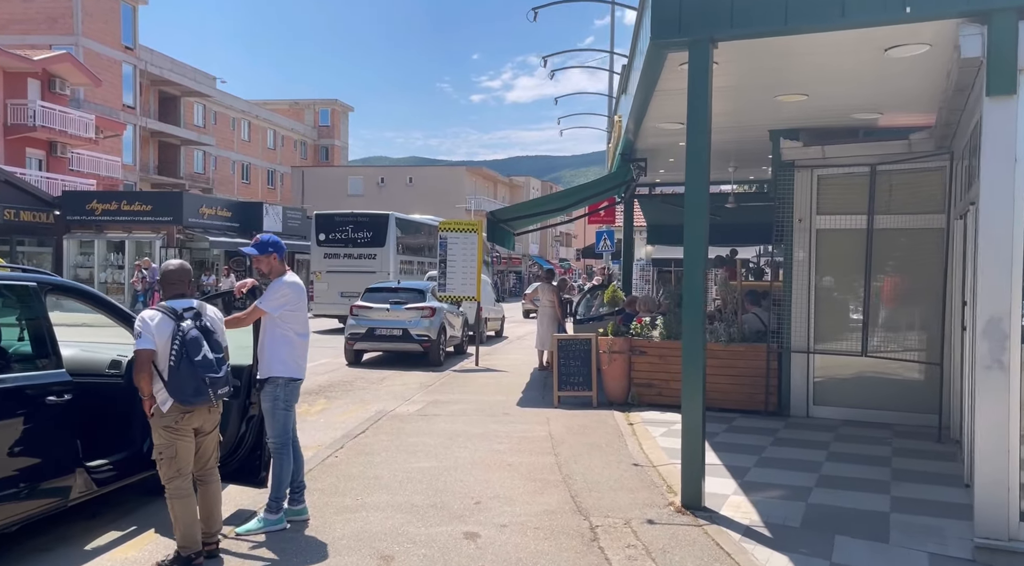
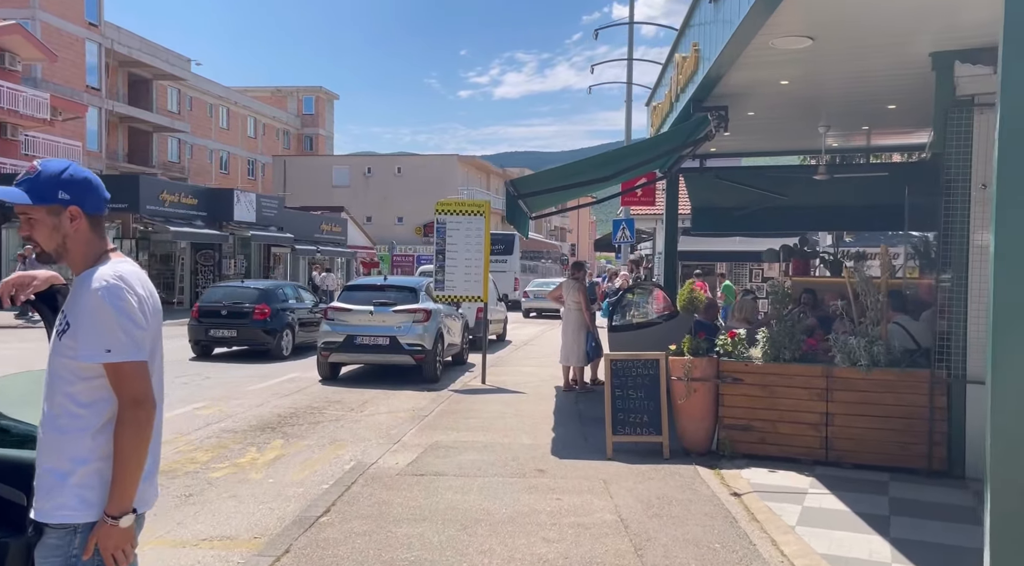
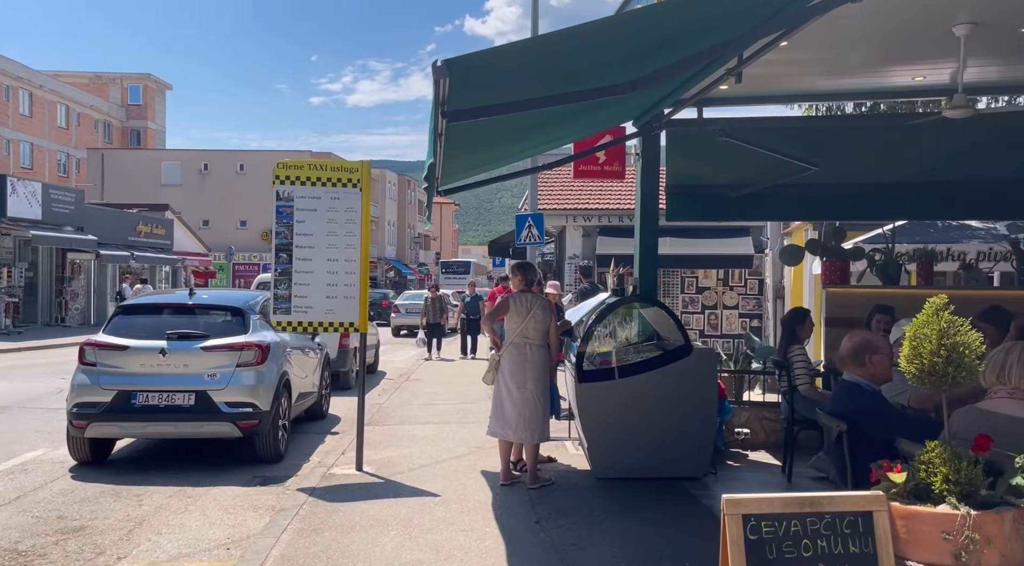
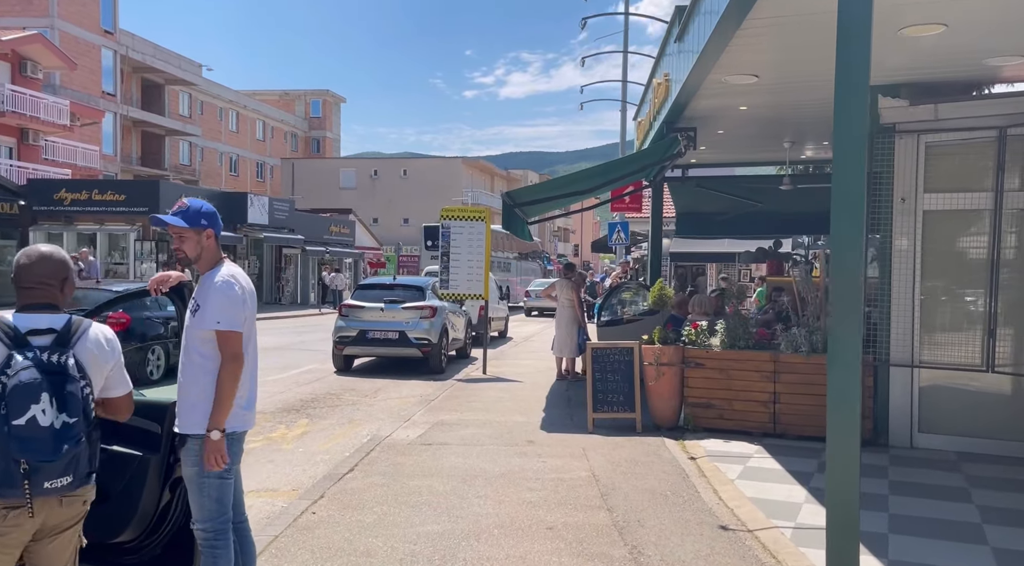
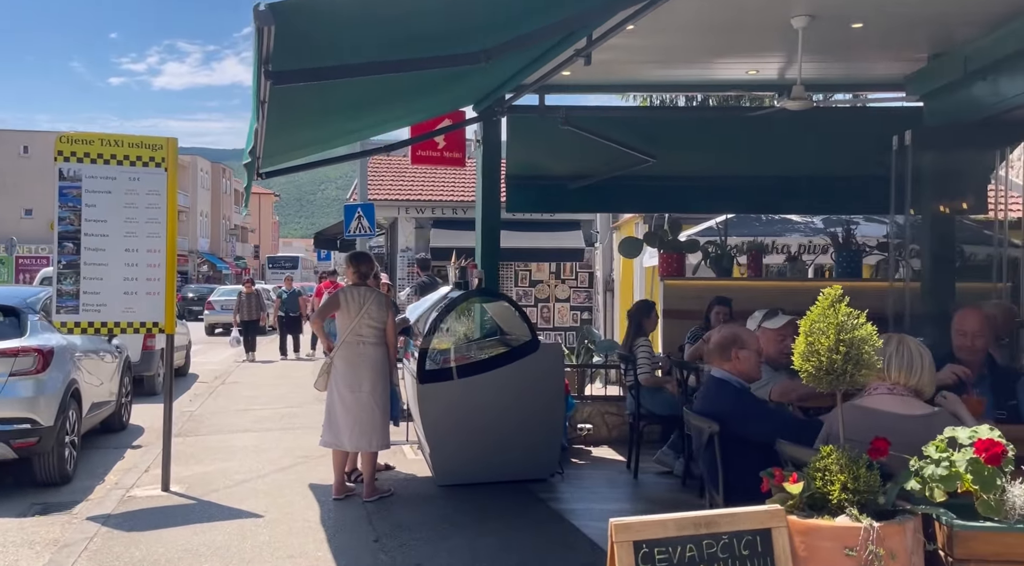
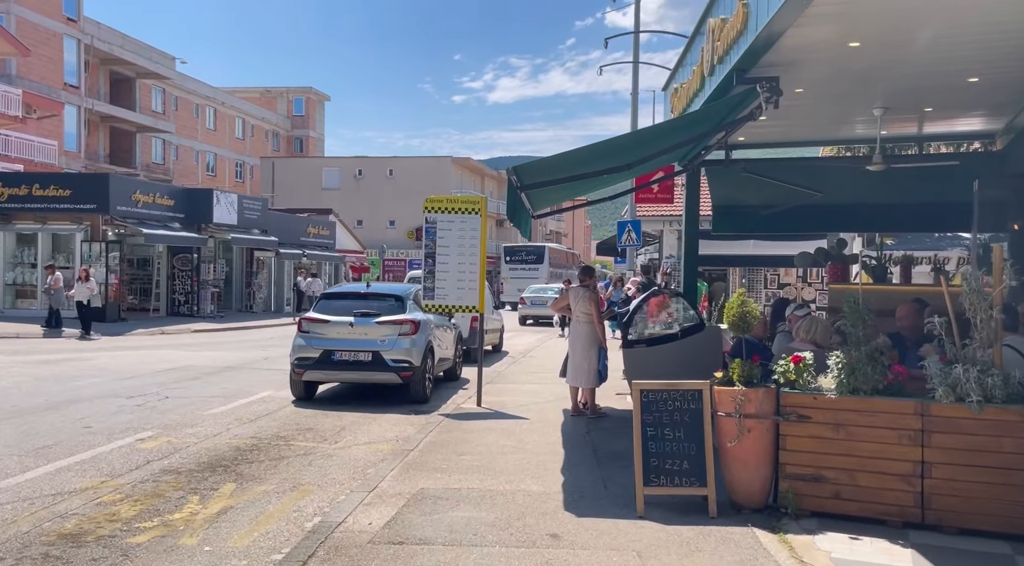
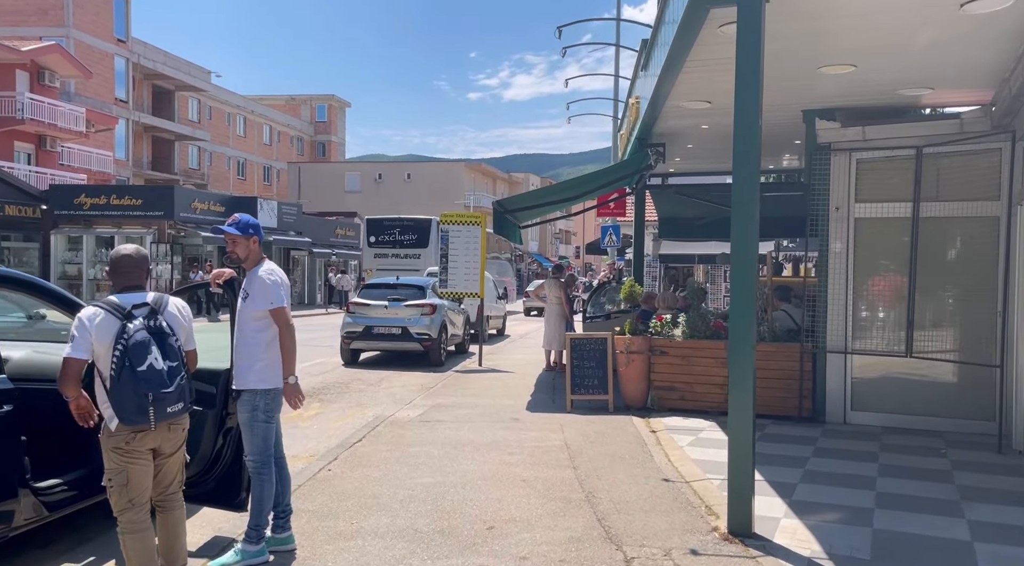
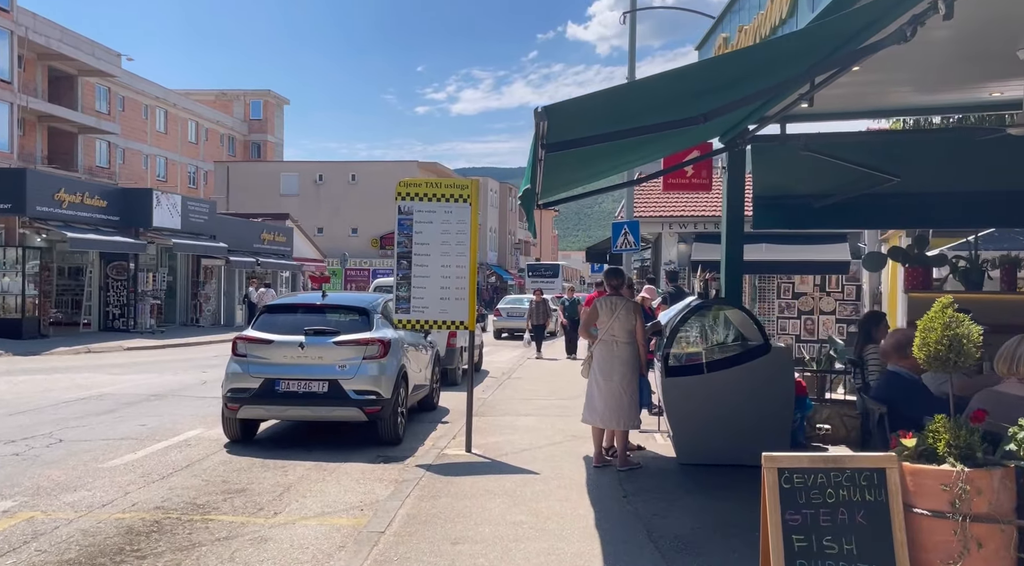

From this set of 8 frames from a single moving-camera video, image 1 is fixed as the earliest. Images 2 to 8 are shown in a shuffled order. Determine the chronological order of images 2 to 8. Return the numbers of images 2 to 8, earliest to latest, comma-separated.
7, 4, 2, 6, 8, 3, 5
